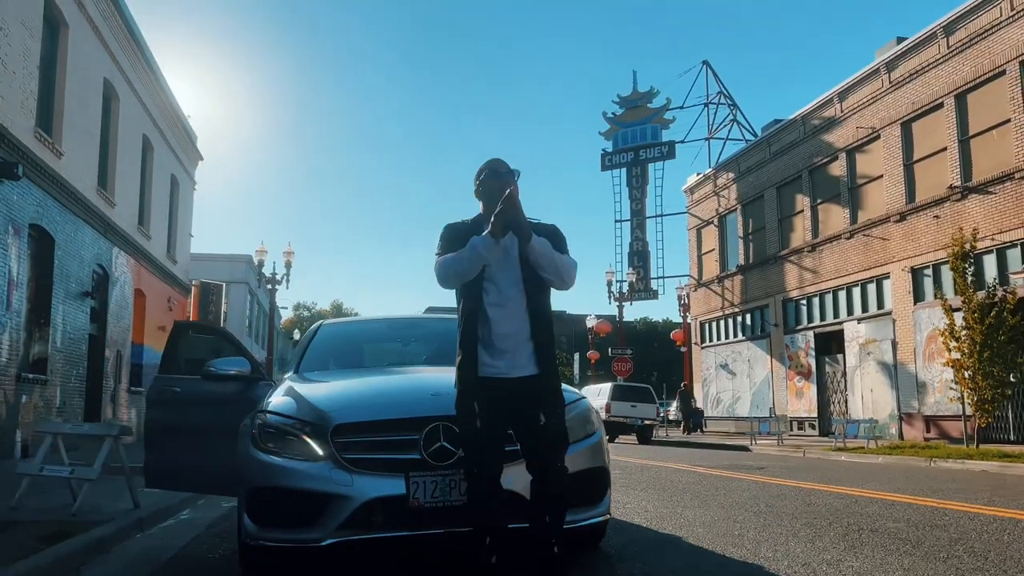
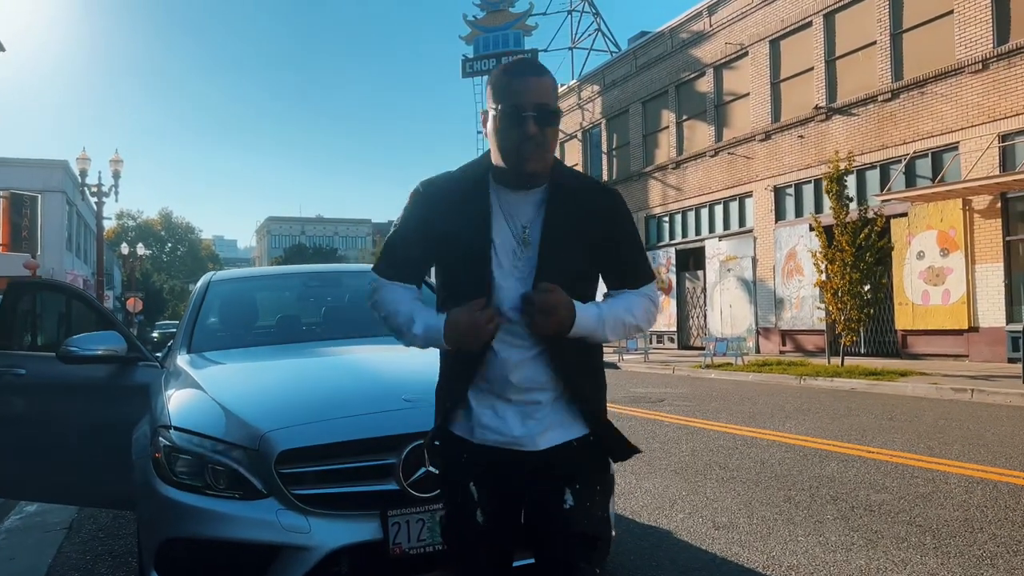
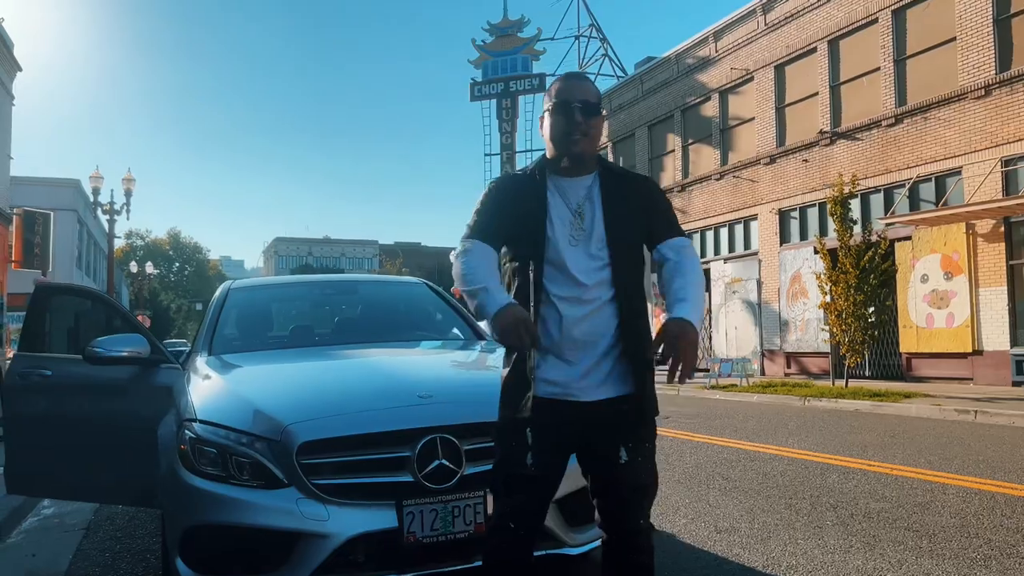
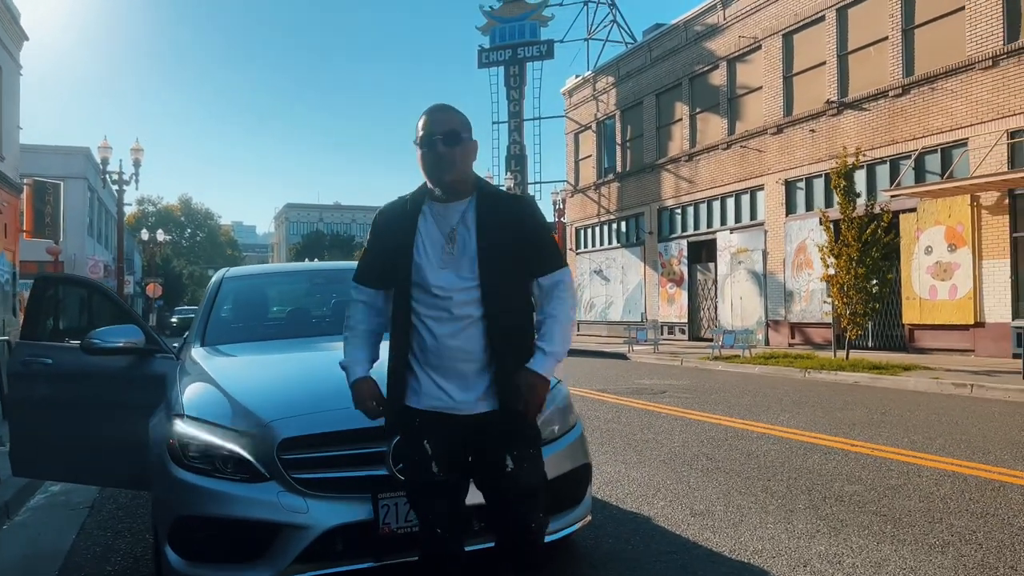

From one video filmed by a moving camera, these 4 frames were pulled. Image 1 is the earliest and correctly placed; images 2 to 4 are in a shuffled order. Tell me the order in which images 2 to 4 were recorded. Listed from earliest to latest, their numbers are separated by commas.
3, 4, 2
